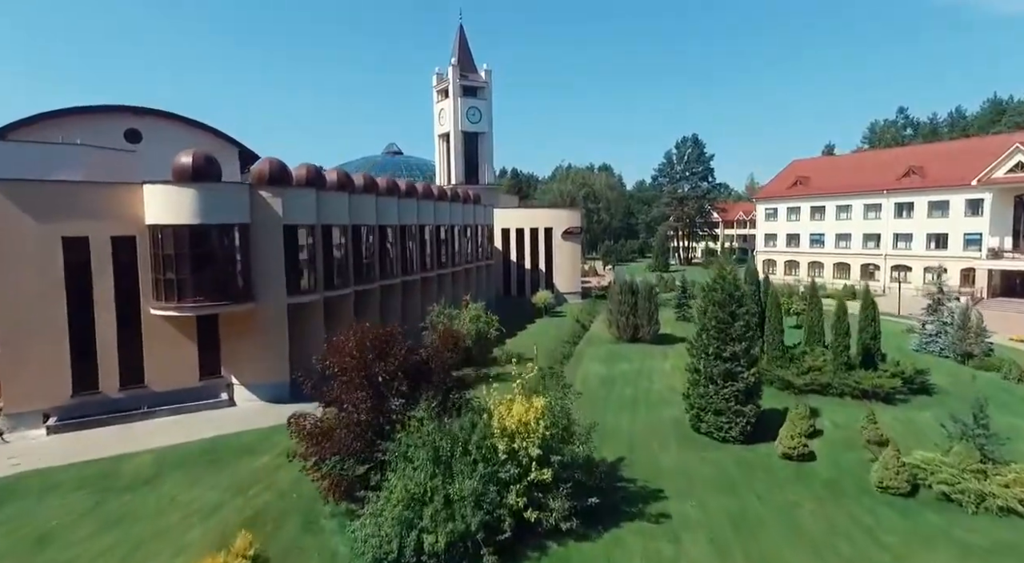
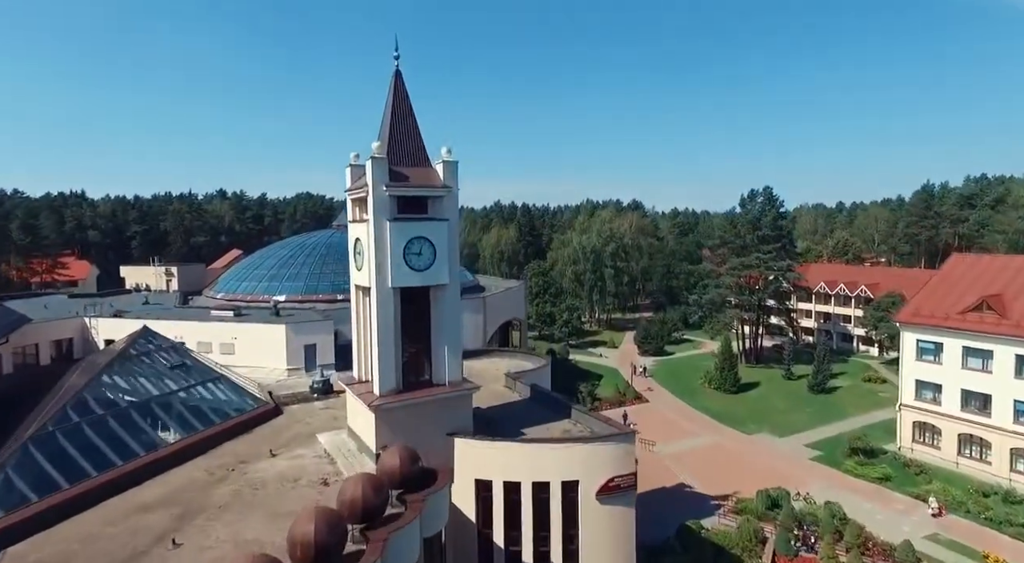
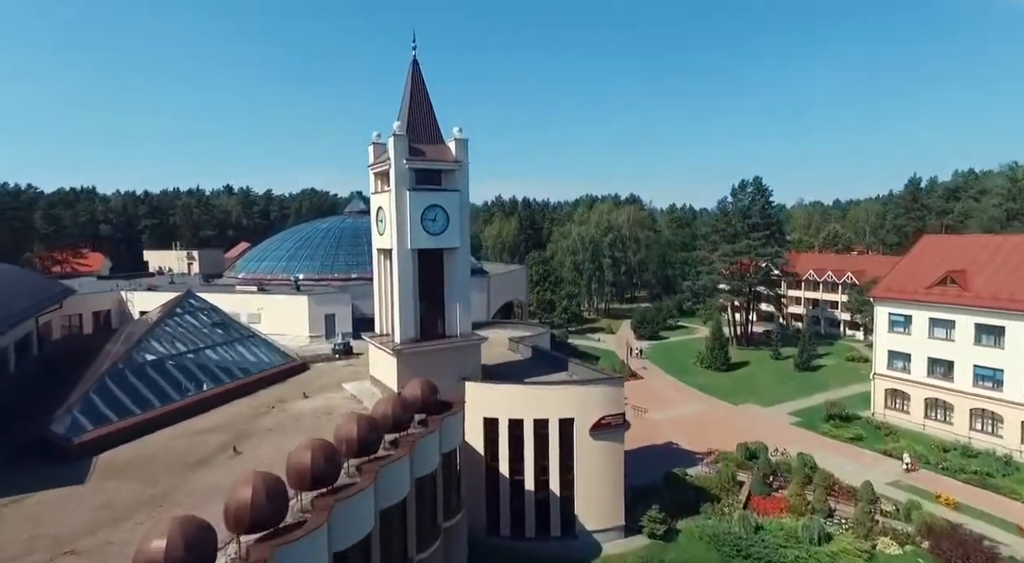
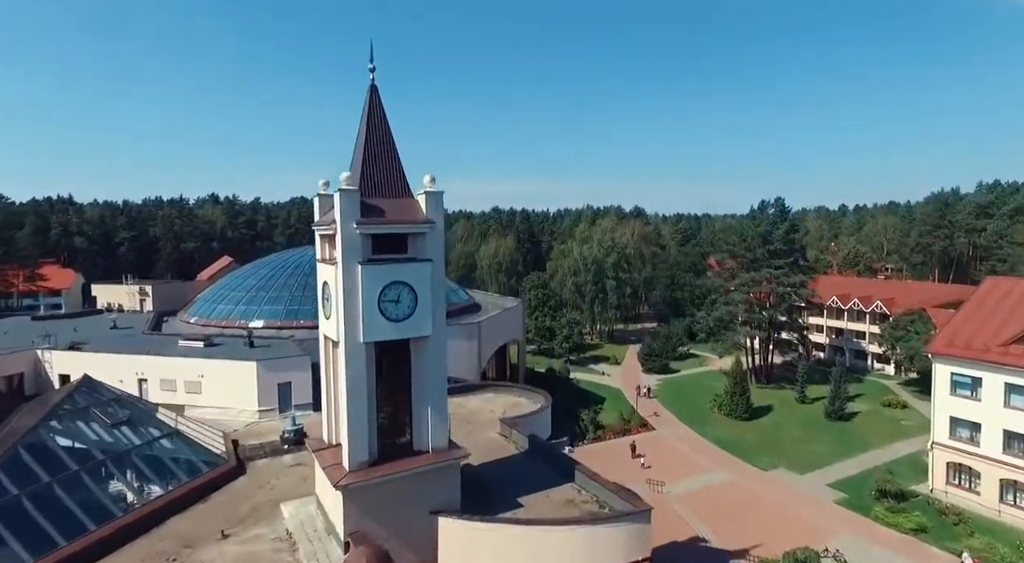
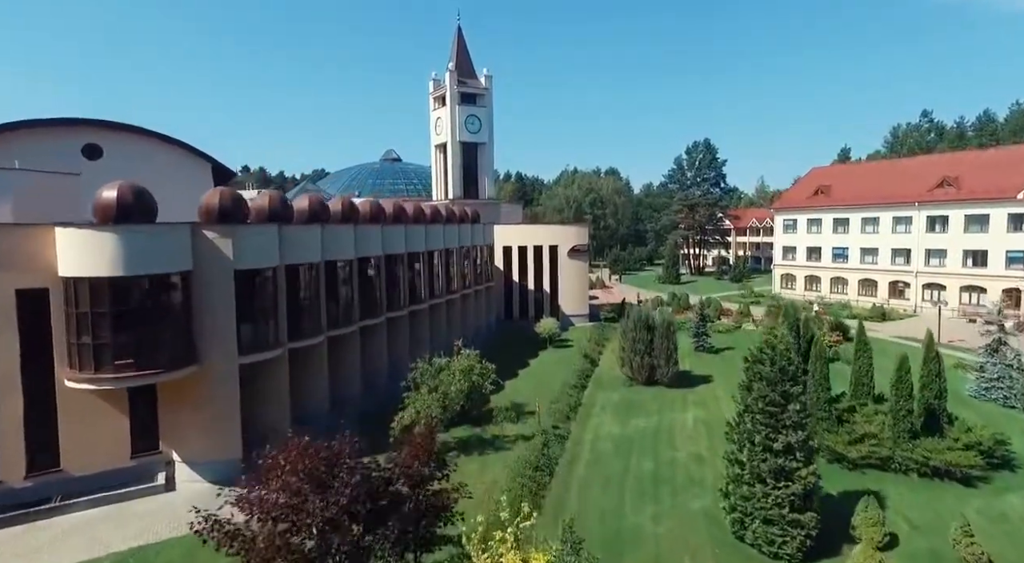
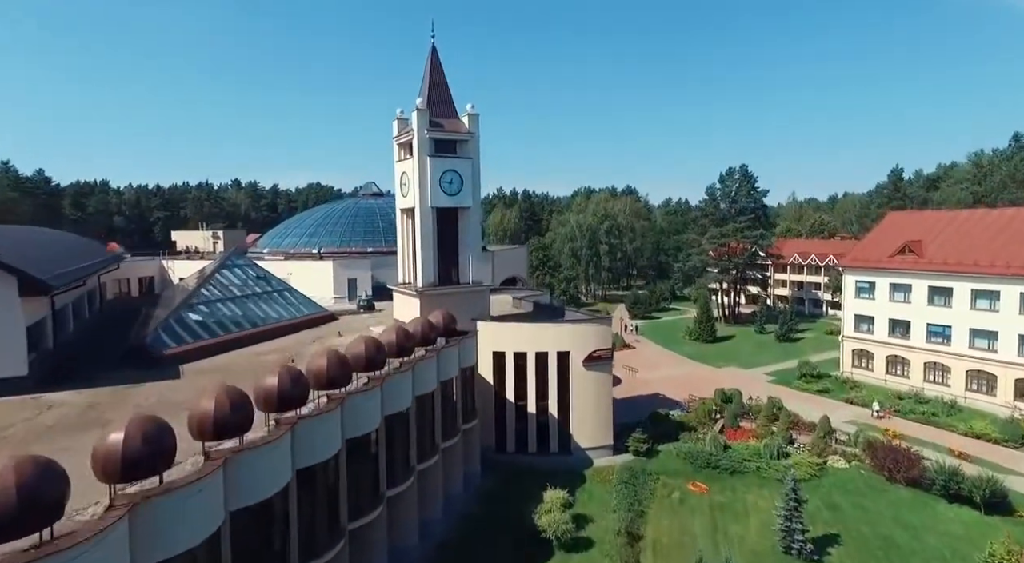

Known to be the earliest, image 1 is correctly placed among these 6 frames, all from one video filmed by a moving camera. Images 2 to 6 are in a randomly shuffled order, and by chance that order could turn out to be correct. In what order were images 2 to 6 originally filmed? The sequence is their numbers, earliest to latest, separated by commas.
5, 6, 3, 2, 4
